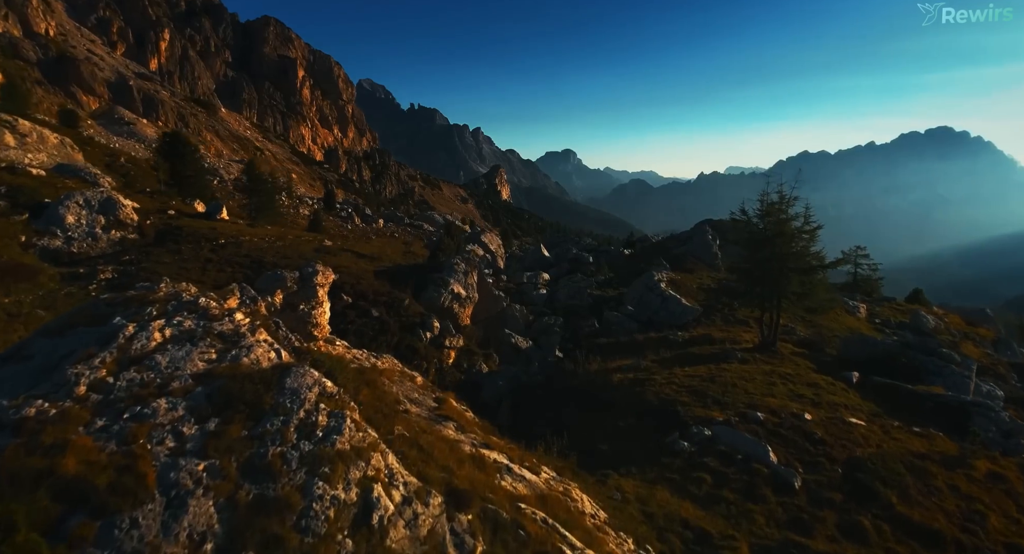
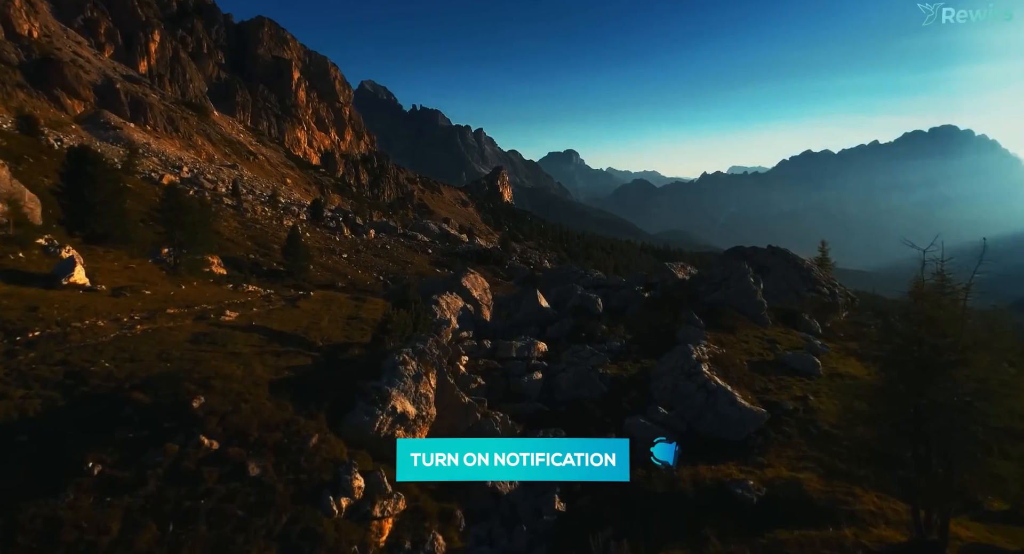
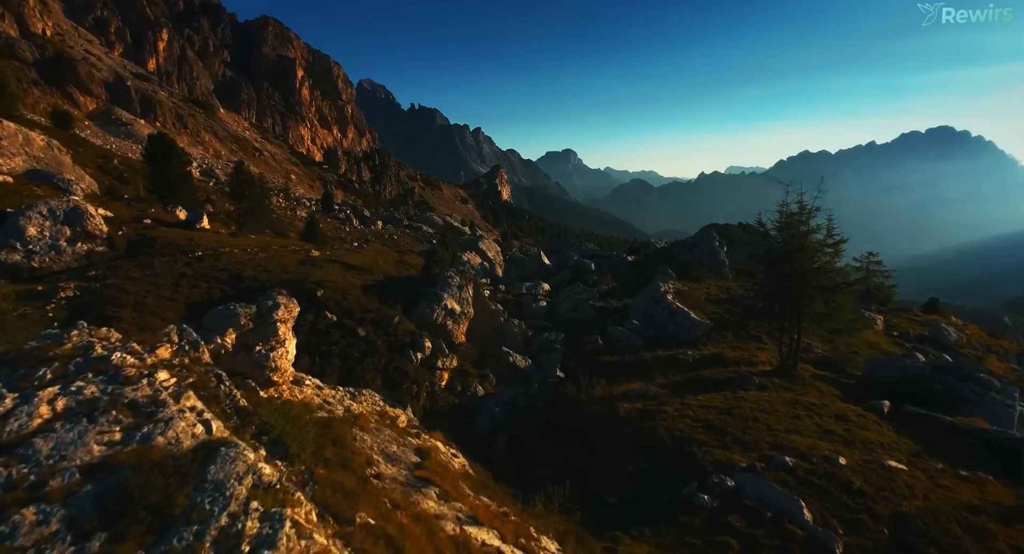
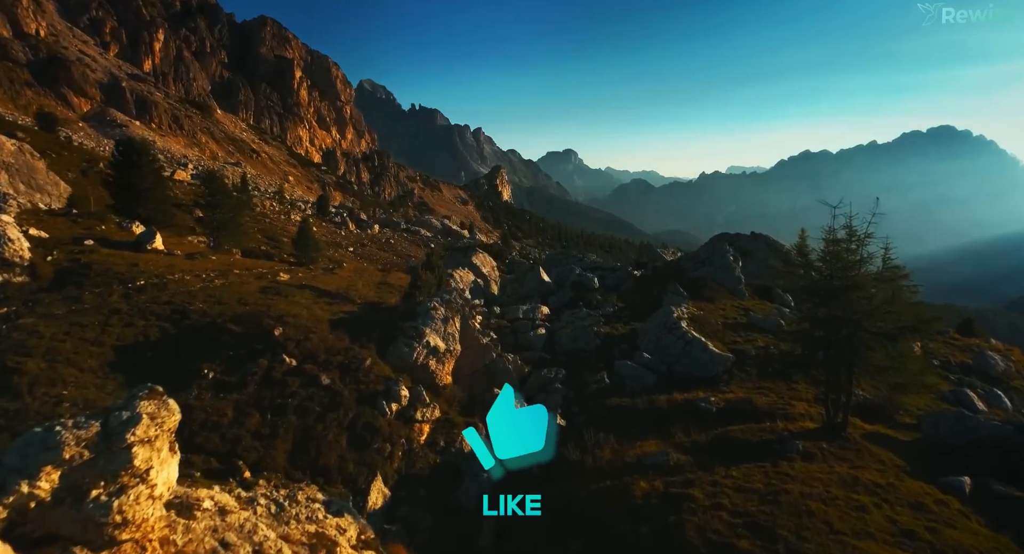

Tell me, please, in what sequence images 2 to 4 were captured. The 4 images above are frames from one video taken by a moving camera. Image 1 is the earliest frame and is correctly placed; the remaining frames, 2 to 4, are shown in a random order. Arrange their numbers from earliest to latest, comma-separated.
3, 4, 2
